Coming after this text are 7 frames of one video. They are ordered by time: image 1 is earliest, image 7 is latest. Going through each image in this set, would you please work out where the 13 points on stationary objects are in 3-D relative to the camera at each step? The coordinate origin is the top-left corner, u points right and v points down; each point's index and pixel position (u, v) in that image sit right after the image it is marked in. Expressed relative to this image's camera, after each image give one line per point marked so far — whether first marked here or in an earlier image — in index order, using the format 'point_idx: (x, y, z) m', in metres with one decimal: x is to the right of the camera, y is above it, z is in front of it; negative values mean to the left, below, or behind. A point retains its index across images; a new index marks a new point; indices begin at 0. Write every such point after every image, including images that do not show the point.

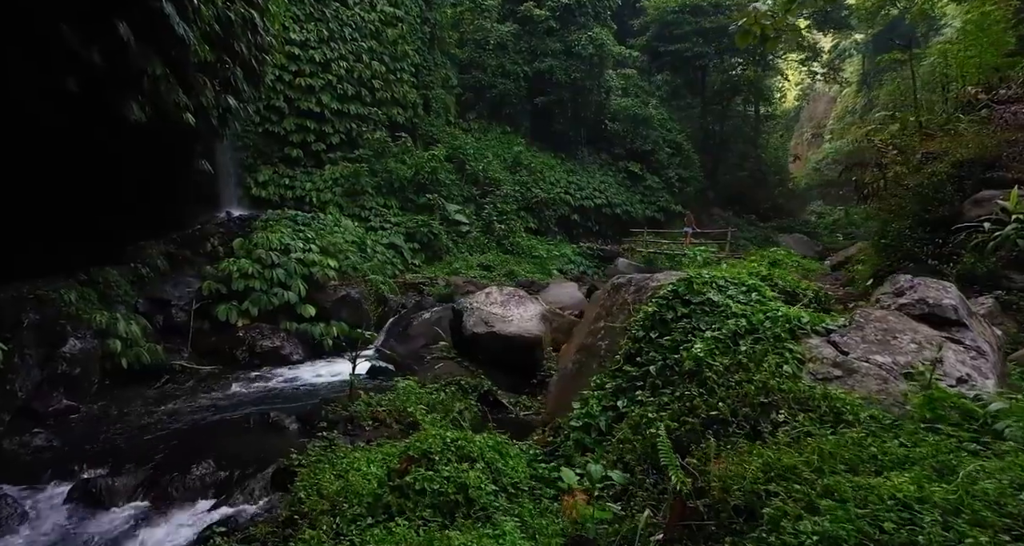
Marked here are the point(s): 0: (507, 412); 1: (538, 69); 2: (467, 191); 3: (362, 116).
0: (0.0, -1.2, +4.9) m
1: (+0.8, +6.7, +19.6) m
2: (-1.2, +2.2, +15.9) m
3: (-3.8, +3.9, +14.8) m
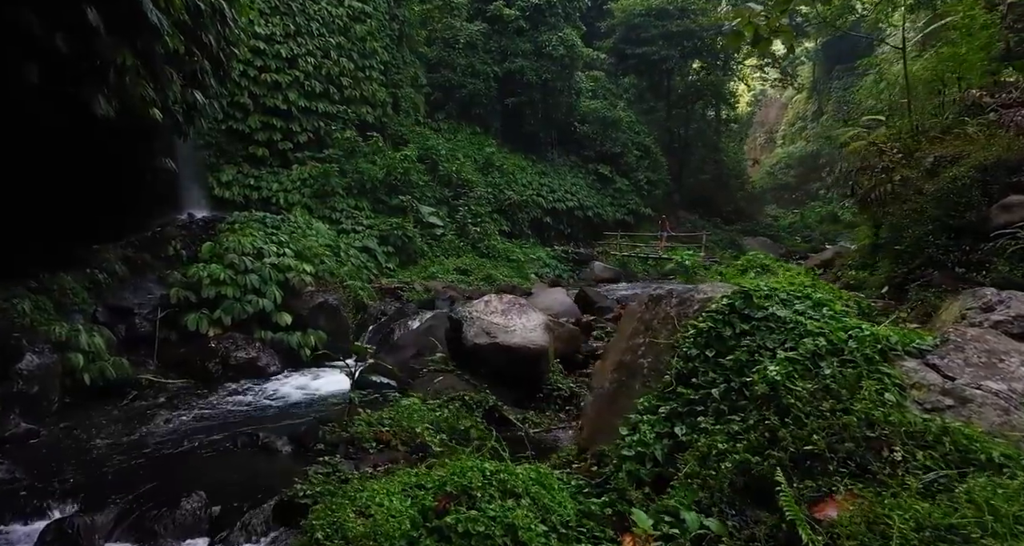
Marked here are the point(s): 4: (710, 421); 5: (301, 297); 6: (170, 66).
0: (0.0, -1.2, +4.6) m
1: (-0.1, +6.6, +19.4) m
2: (-1.9, +2.1, +15.5) m
3: (-4.4, +3.8, +14.2) m
4: (+0.9, -0.7, +2.6) m
5: (-3.0, -0.3, +8.5) m
6: (-4.1, +2.5, +7.1) m
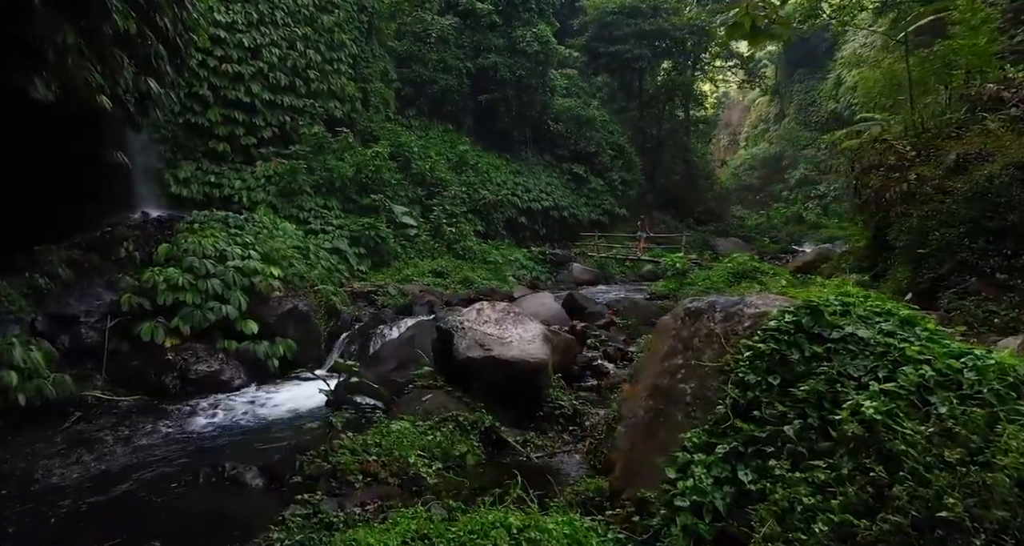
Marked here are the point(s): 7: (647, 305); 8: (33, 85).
0: (+0.1, -1.3, +4.2) m
1: (-1.0, +6.6, +18.9) m
2: (-2.5, +2.0, +14.9) m
3: (-4.9, +3.7, +13.5) m
4: (+1.0, -0.7, +2.2) m
5: (-3.2, -0.4, +7.8) m
6: (-4.2, +2.4, +6.4) m
7: (+1.7, -0.4, +7.7) m
8: (-3.8, +1.5, +4.7) m
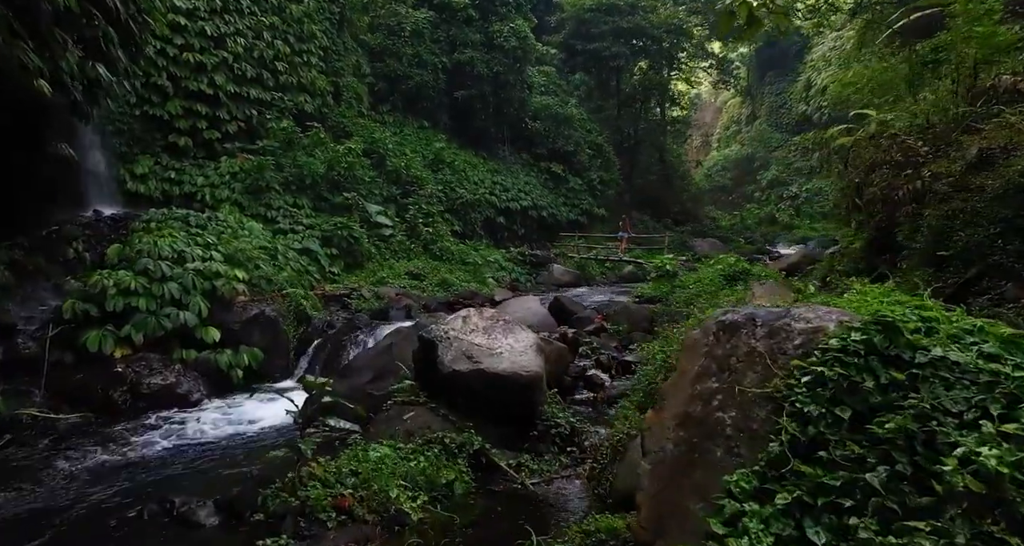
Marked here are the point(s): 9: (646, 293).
0: (0.0, -1.3, +3.7) m
1: (-1.7, +6.5, +18.4) m
2: (-3.0, +2.0, +14.3) m
3: (-5.3, +3.7, +12.8) m
4: (+1.0, -0.7, +1.8) m
5: (-3.4, -0.4, +7.2) m
6: (-4.3, +2.4, +5.8) m
7: (+1.5, -0.4, +7.3) m
8: (-3.8, +1.4, +4.1) m
9: (+2.1, -0.3, +9.4) m
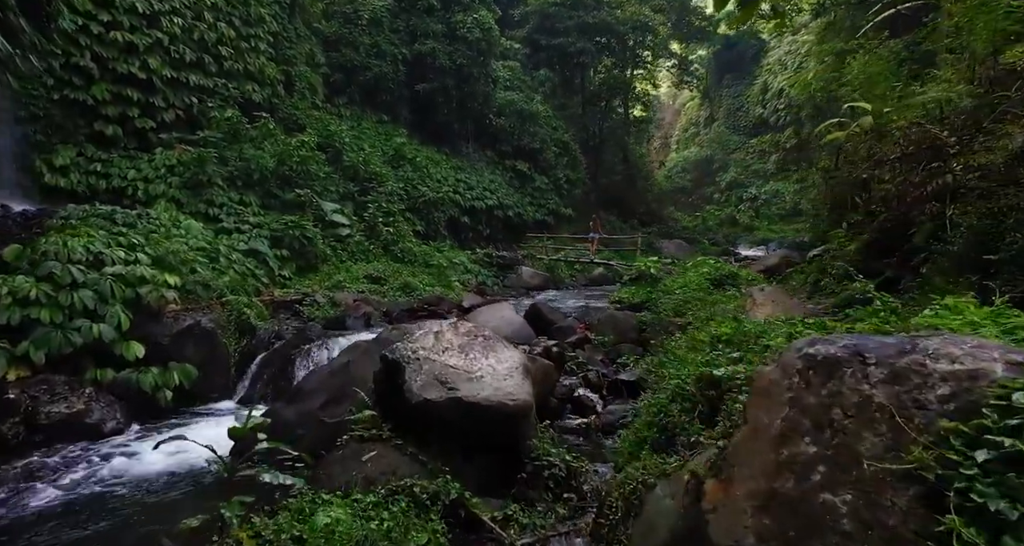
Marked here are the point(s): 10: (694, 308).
0: (-0.1, -1.4, +3.0) m
1: (-2.7, +6.5, +17.5) m
2: (-3.8, +1.9, +13.4) m
3: (-6.0, +3.6, +11.7) m
4: (+1.1, -0.8, +1.1) m
5: (-3.7, -0.5, +6.3) m
6: (-4.5, +2.3, +4.7) m
7: (+1.2, -0.5, +6.7) m
8: (-3.9, +1.4, +3.1) m
9: (+1.7, -0.4, +8.7) m
10: (+2.0, -0.4, +6.4) m
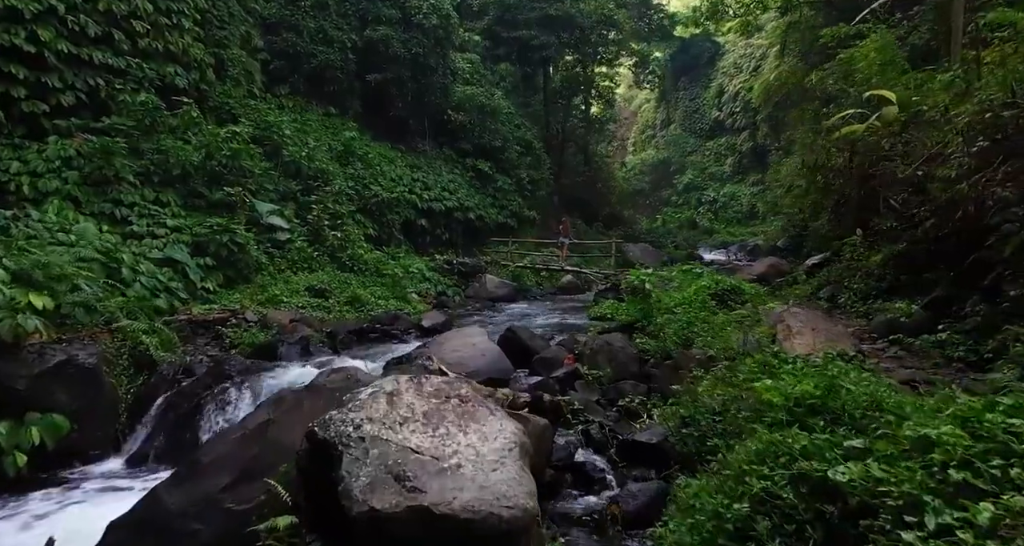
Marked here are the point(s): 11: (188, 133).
0: (0.0, -1.5, +1.7) m
1: (-3.8, +6.3, +16.0) m
2: (-4.5, +1.7, +11.8) m
3: (-6.6, +3.4, +10.0) m
4: (+1.3, -0.9, -0.1) m
5: (-3.9, -0.7, +4.7) m
6: (-4.6, +2.1, +3.1) m
7: (+1.0, -0.6, +5.5) m
8: (-3.9, +1.2, +1.5) m
9: (+1.3, -0.5, +7.6) m
10: (+1.7, -0.6, +5.3) m
11: (-5.7, +2.5, +10.5) m
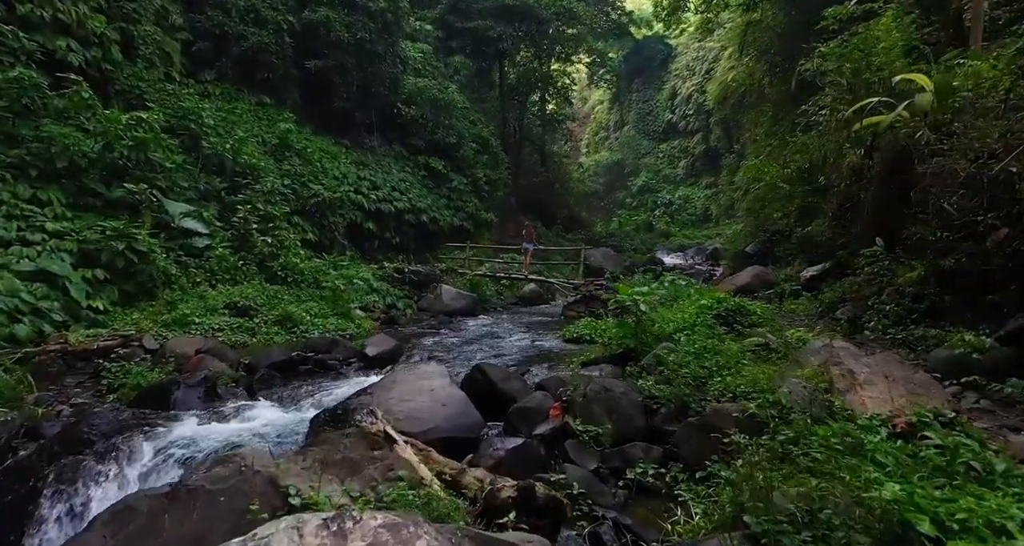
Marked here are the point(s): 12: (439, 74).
0: (+0.1, -1.7, +0.4) m
1: (-4.8, +6.1, +14.3) m
2: (-5.2, +1.5, +10.1) m
3: (-7.2, +3.2, +8.1) m
4: (+1.5, -1.1, -1.3) m
5: (-4.0, -0.8, +3.1) m
6: (-4.7, +1.9, +1.5) m
7: (+0.8, -0.8, +4.3) m
8: (-3.8, +1.0, -0.1) m
9: (+0.9, -0.7, +6.4) m
10: (+1.5, -0.7, +4.1) m
11: (-6.3, +2.3, +8.7) m
12: (-2.3, +6.5, +19.4) m
